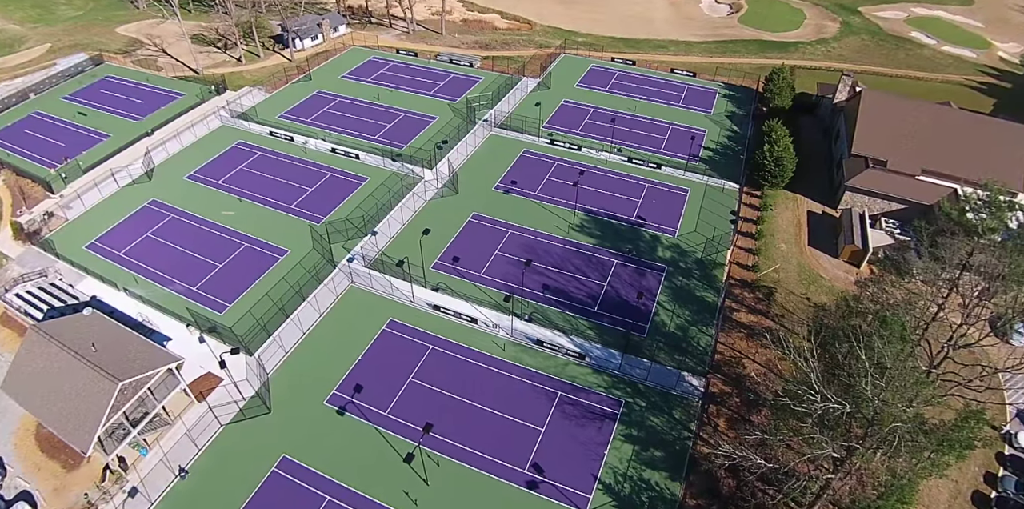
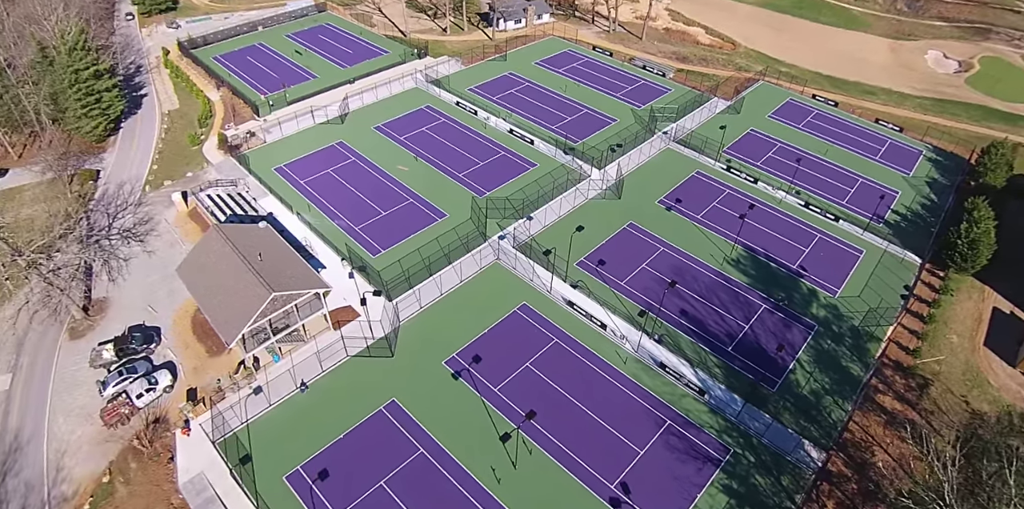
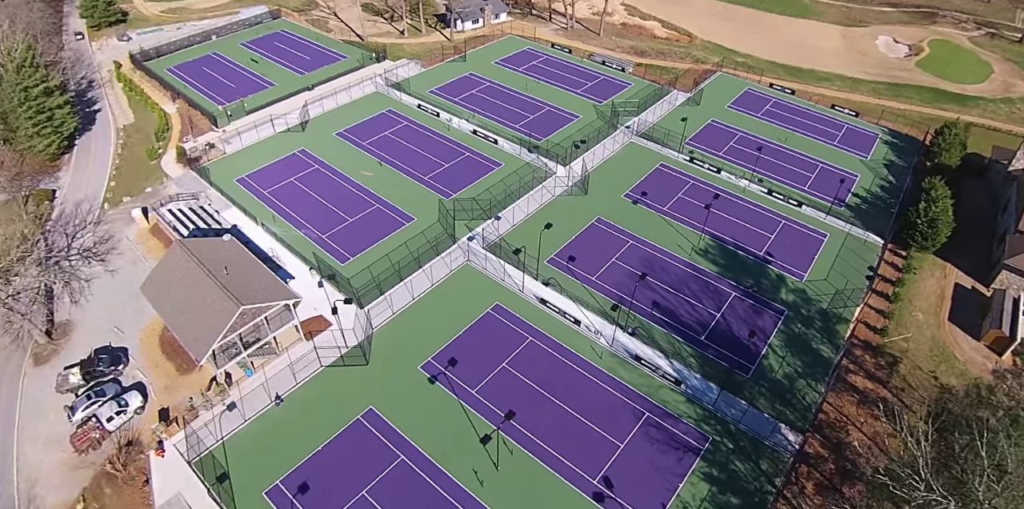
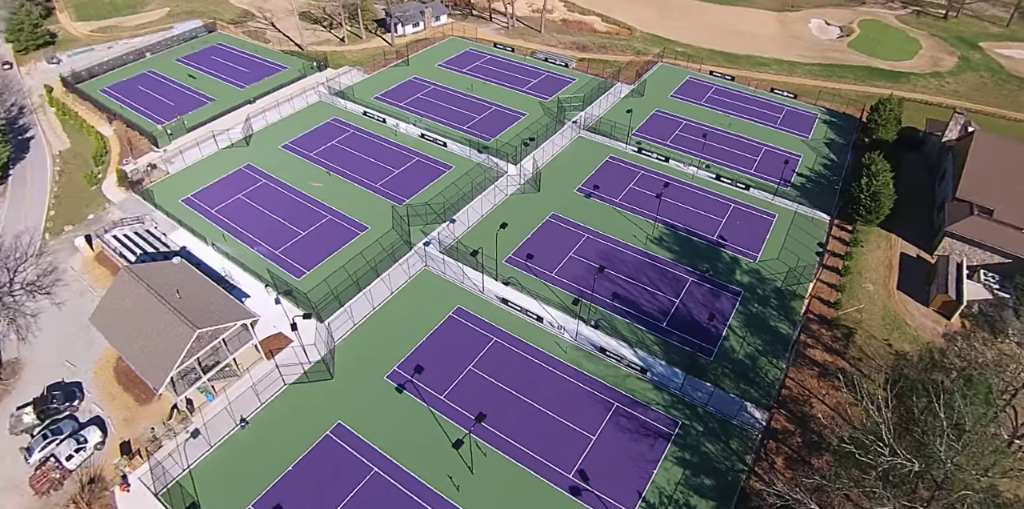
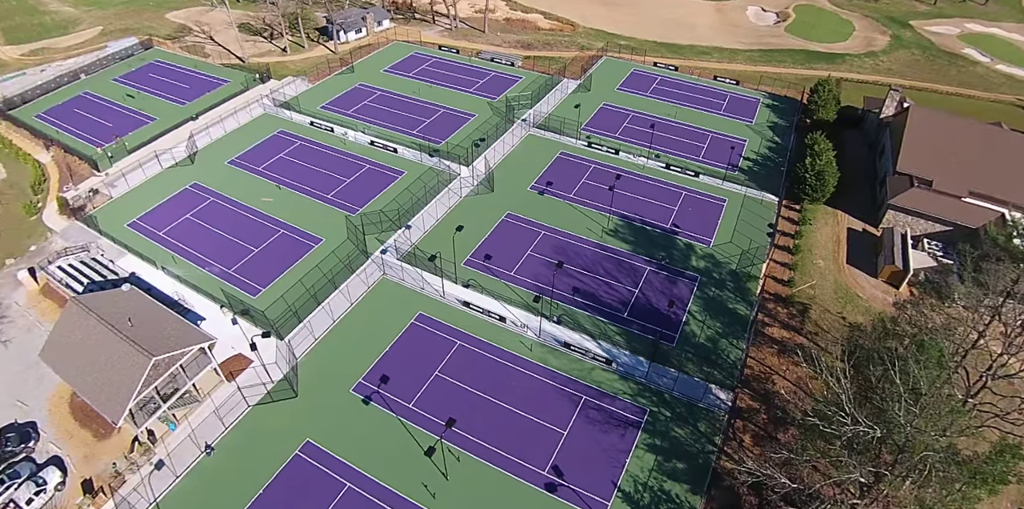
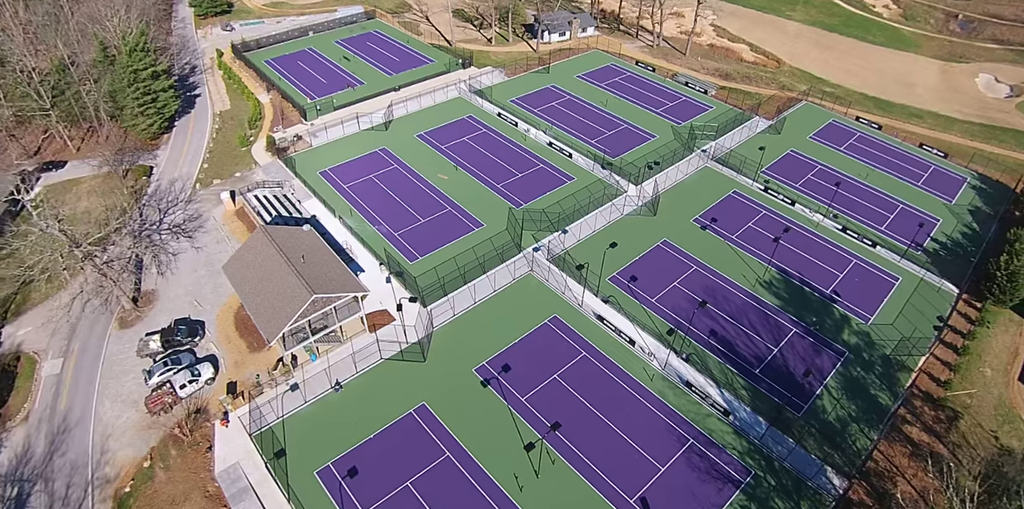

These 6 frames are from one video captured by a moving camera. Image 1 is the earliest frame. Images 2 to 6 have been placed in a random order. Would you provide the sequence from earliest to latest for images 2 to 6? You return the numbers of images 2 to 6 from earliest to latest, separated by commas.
5, 4, 3, 2, 6
